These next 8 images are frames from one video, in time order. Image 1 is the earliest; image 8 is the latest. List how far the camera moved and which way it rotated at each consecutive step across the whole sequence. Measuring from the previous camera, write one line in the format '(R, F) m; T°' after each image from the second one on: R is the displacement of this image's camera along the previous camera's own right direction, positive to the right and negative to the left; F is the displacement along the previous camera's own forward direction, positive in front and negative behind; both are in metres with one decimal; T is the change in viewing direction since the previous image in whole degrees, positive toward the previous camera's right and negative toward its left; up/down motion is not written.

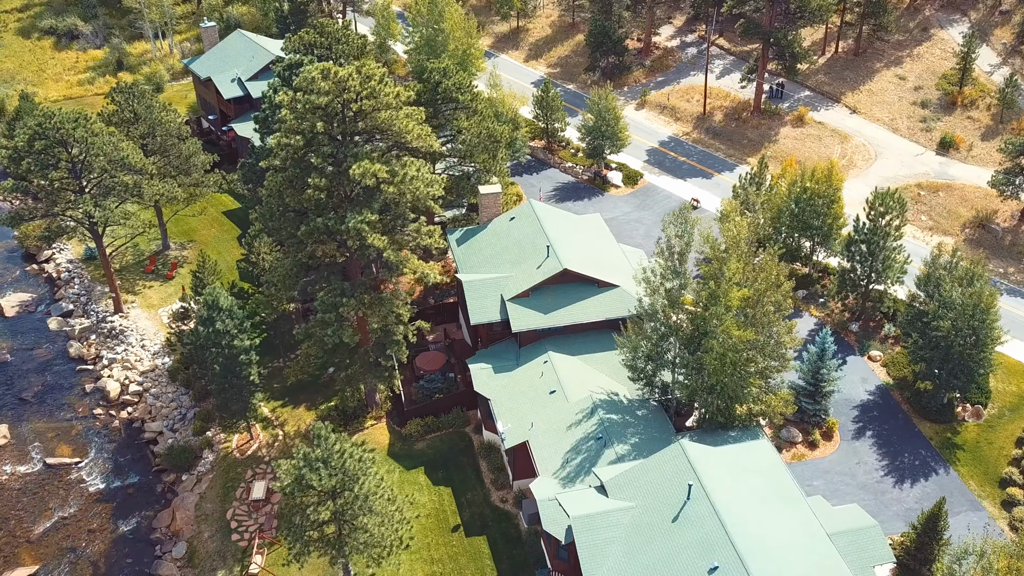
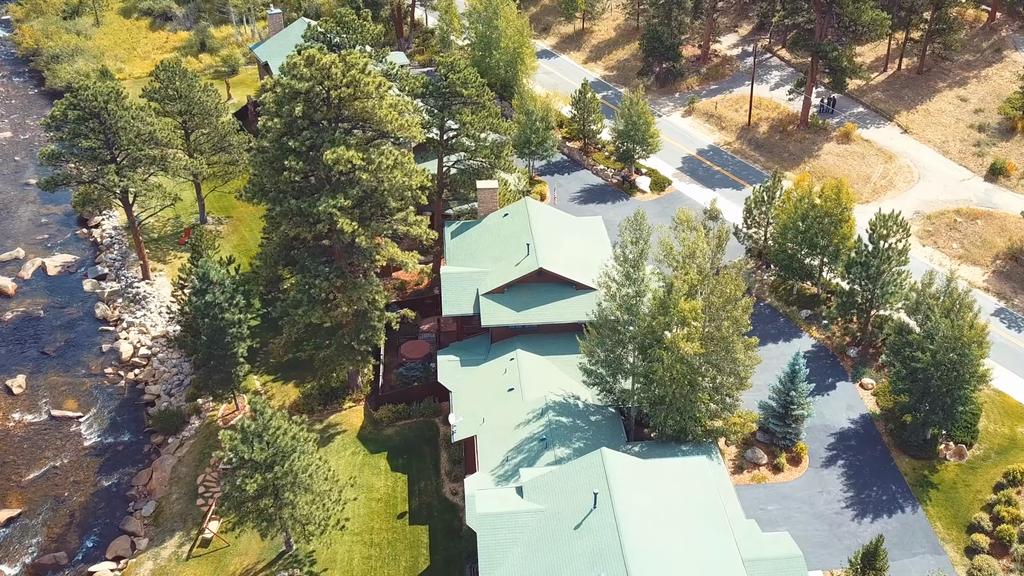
(+5.2, +0.3) m; -7°
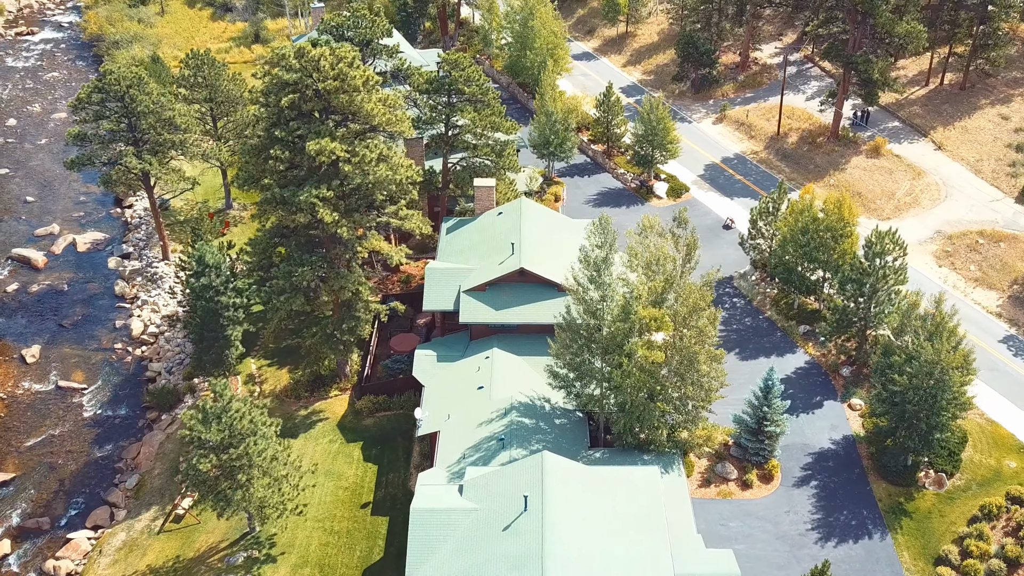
(+3.6, +0.2) m; -5°
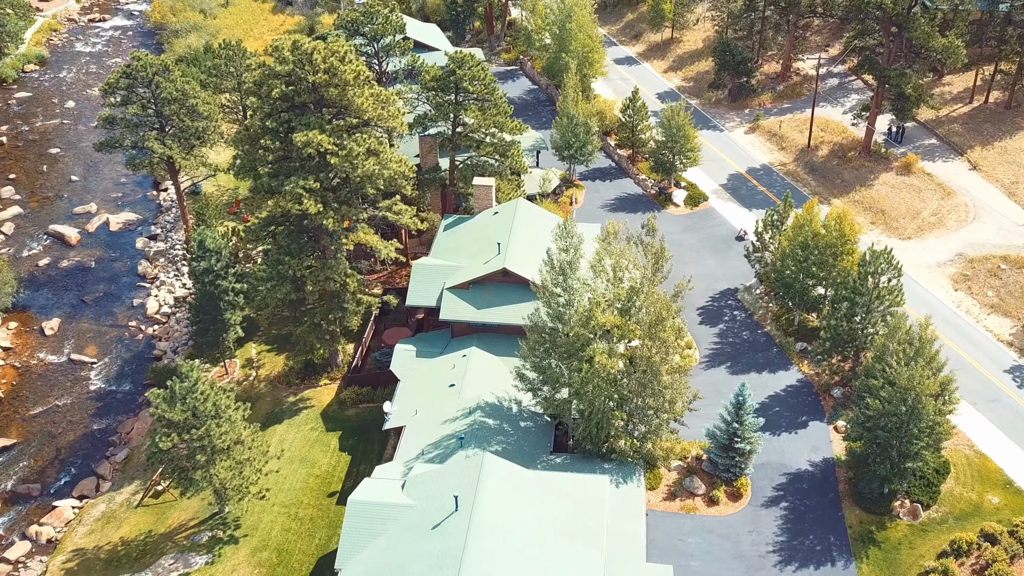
(+3.6, +0.2) m; -5°
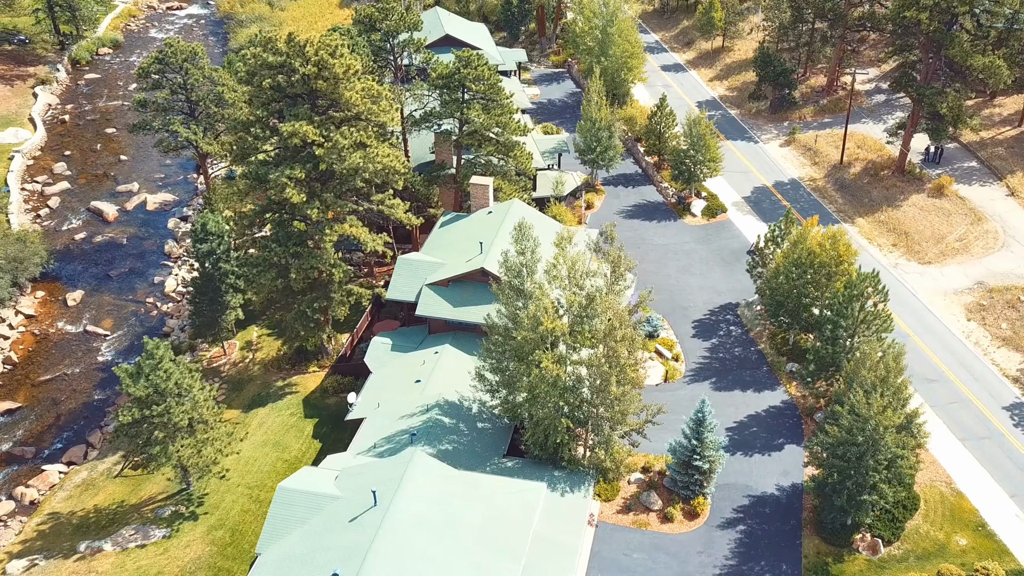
(+4.2, +0.3) m; -5°
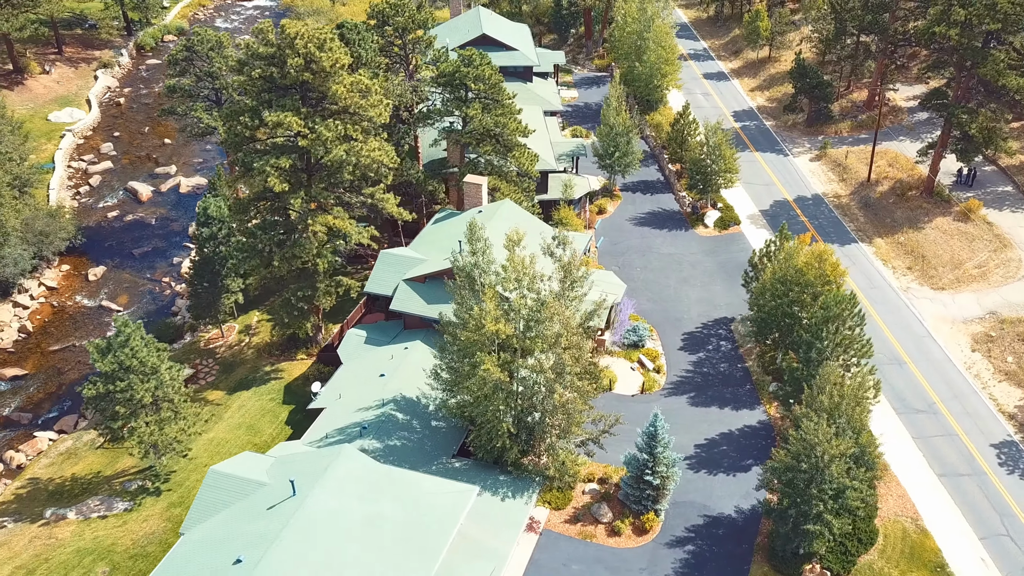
(+4.1, +0.4) m; -5°
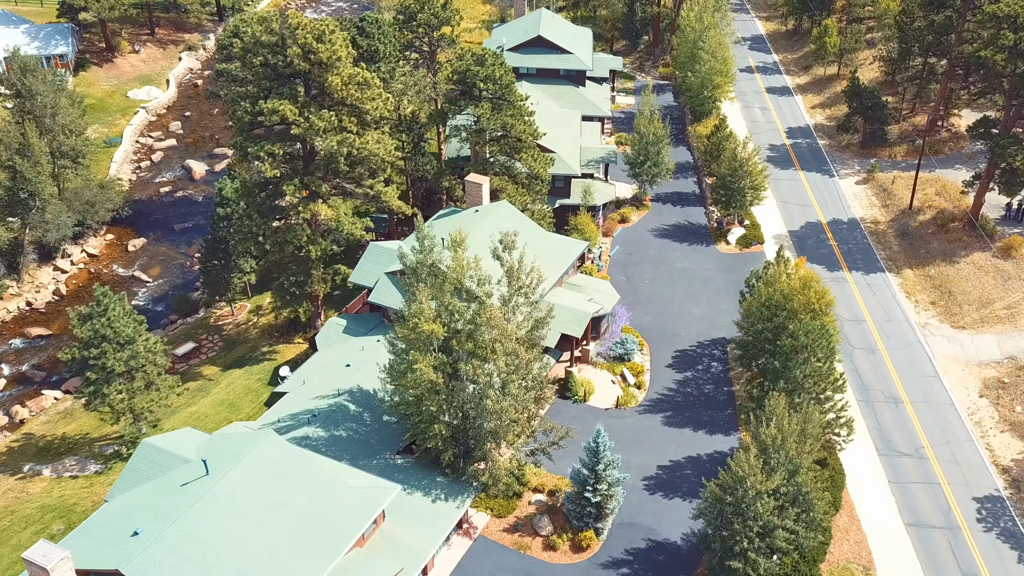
(+5.1, +0.6) m; -7°
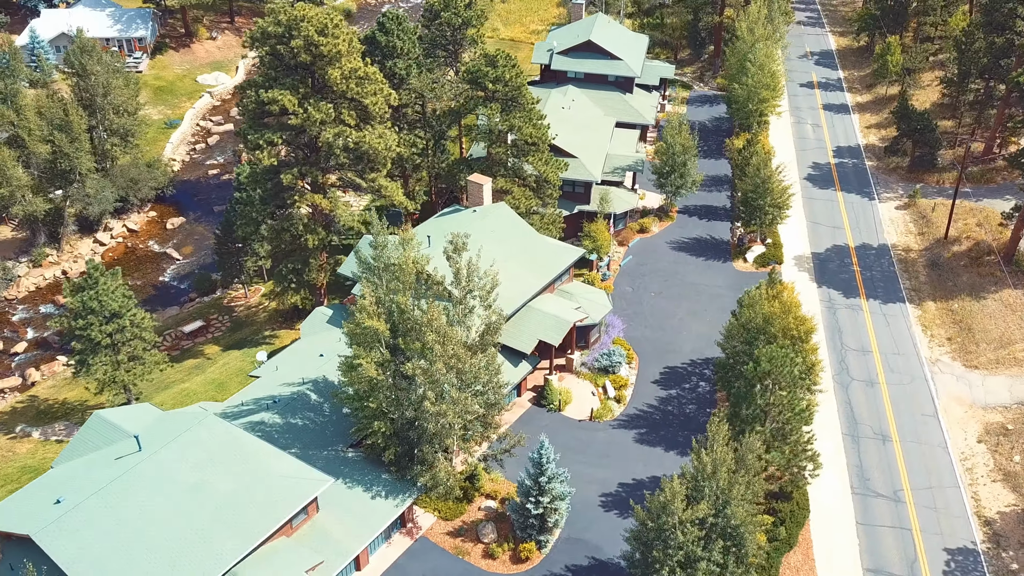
(+4.5, +0.6) m; -6°
